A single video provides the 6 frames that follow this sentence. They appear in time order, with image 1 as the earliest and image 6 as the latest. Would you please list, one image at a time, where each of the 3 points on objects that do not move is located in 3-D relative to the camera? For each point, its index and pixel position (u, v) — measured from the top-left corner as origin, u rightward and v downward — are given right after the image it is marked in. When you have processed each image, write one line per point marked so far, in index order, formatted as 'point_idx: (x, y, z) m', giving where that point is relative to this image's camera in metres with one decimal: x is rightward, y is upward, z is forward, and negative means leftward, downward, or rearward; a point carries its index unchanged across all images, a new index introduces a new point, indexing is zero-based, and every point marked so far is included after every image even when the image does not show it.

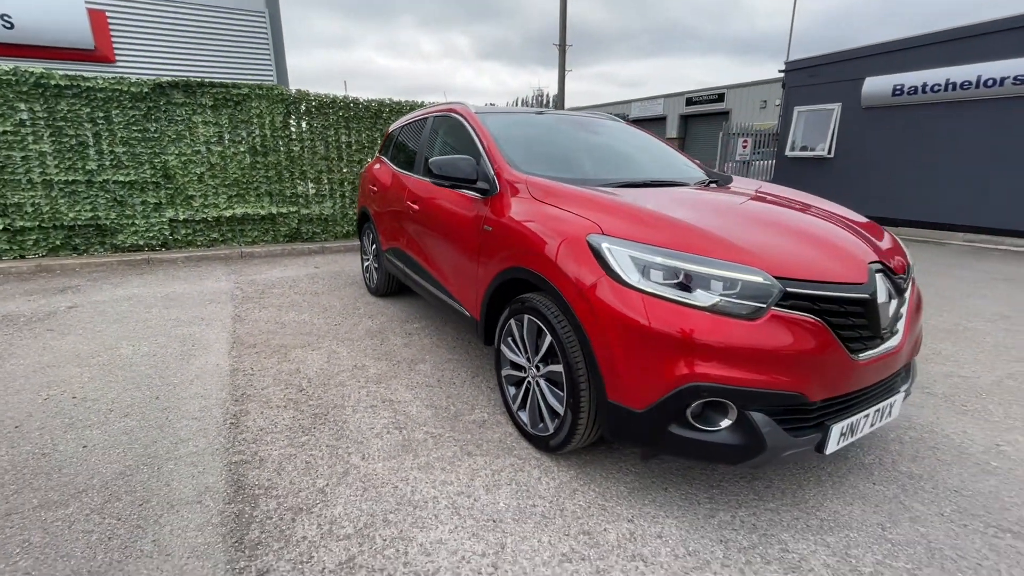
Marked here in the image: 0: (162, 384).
0: (-2.2, -0.6, +2.9) m
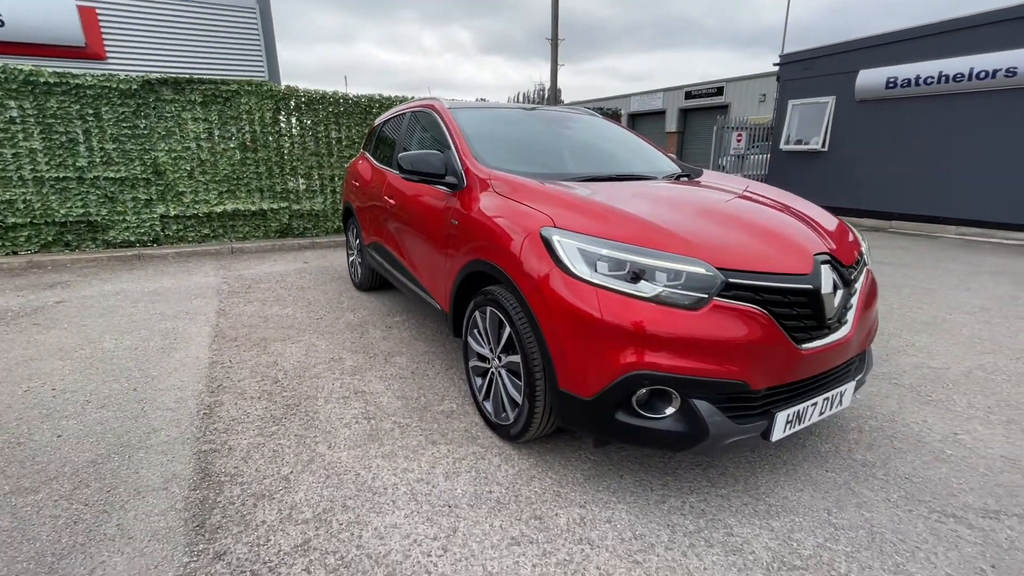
0: (-2.3, -0.6, +3.0) m
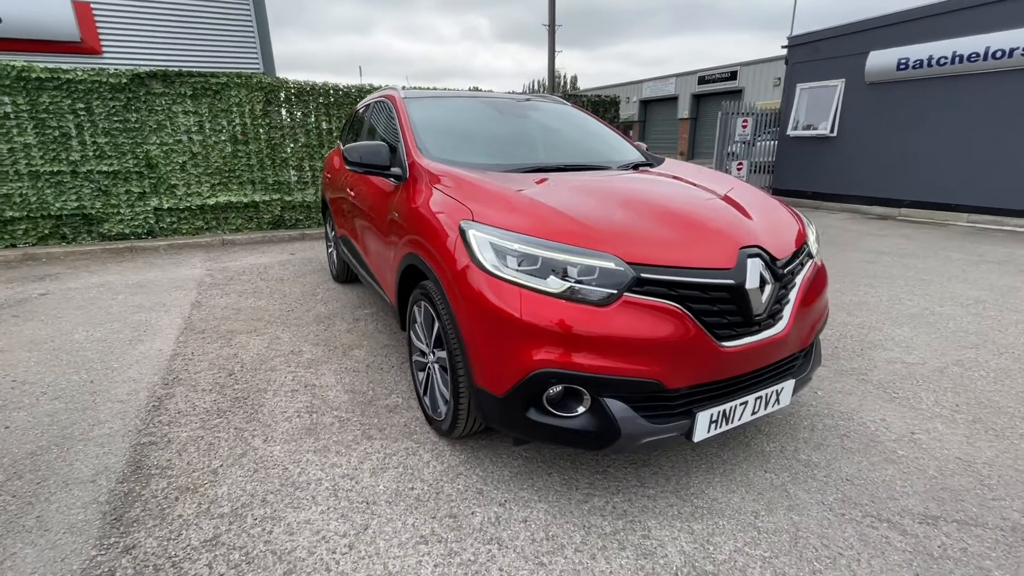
0: (-2.6, -0.5, +3.0) m
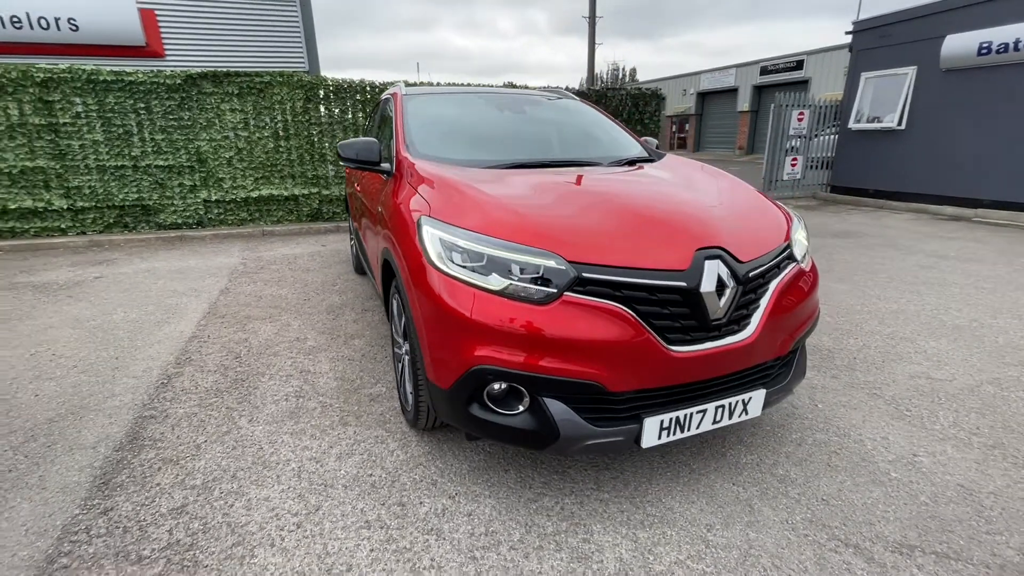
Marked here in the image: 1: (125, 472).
0: (-2.7, -0.4, +3.3) m
1: (-1.7, -0.8, +2.1) m
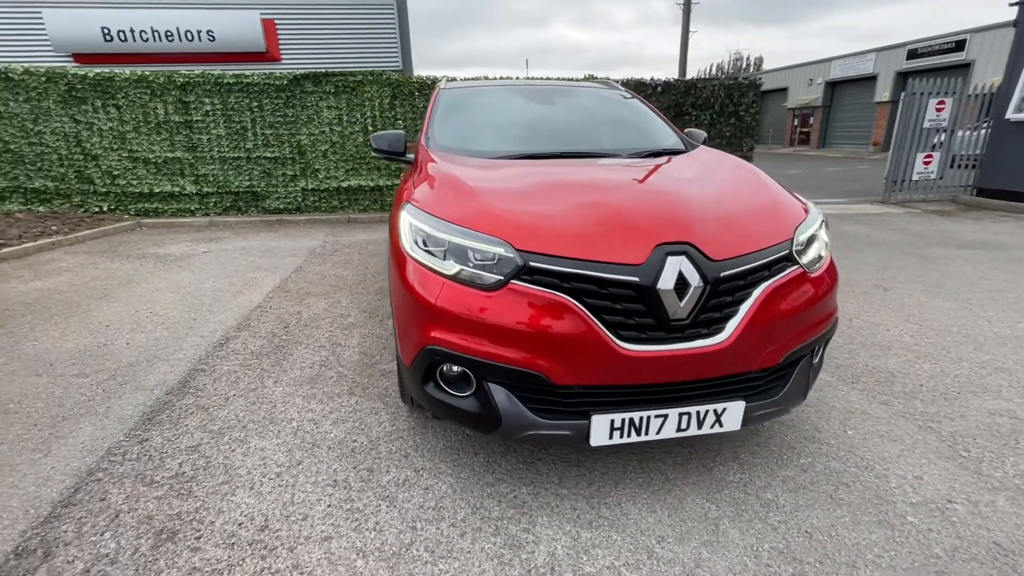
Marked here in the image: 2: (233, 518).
0: (-2.5, -0.2, +3.9) m
1: (-1.8, -0.7, +2.5) m
2: (-1.1, -0.9, +1.8) m
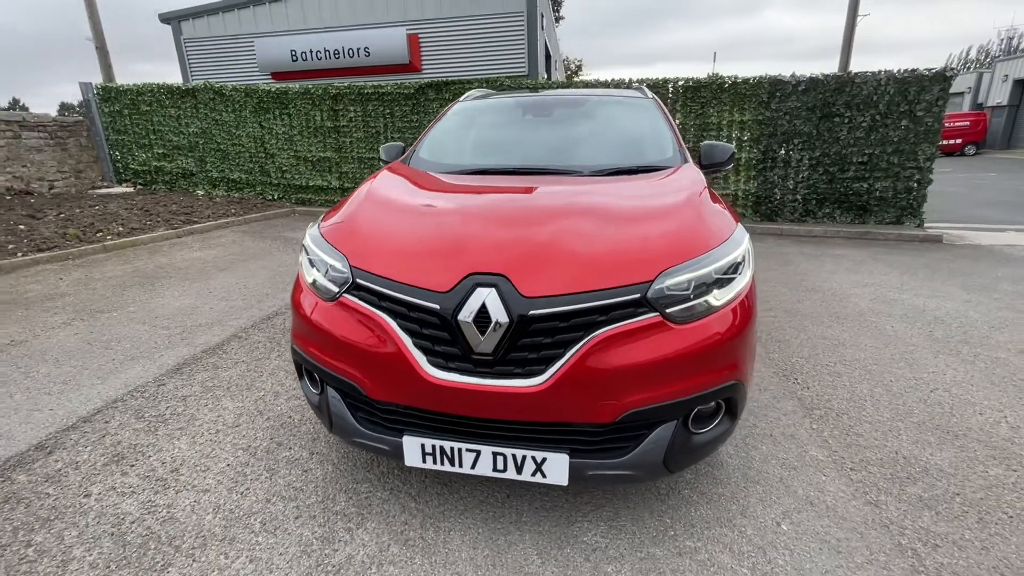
0: (-2.3, 0.0, +4.7) m
1: (-2.1, -0.5, +3.2) m
2: (-1.7, -0.8, +2.3) m
